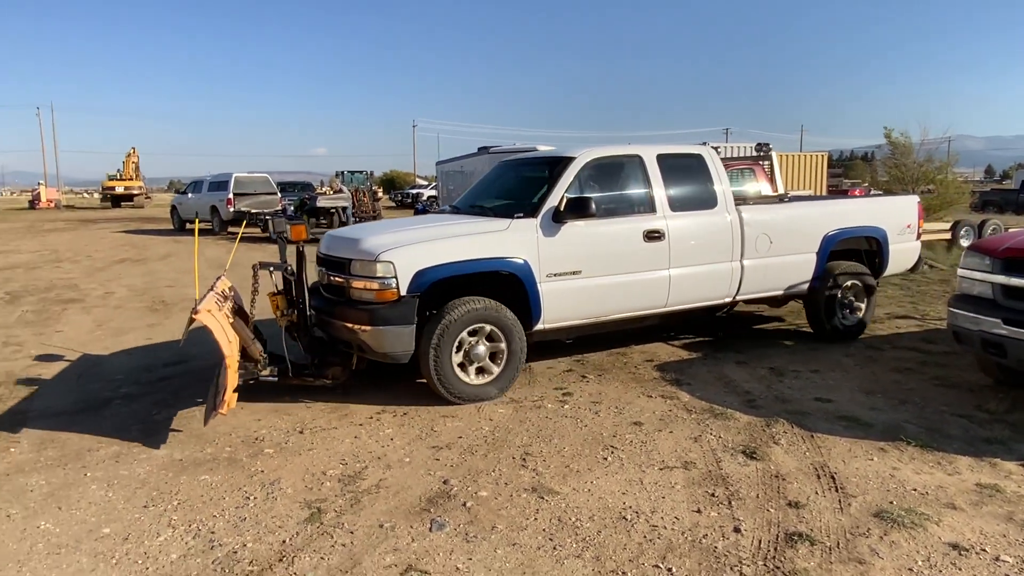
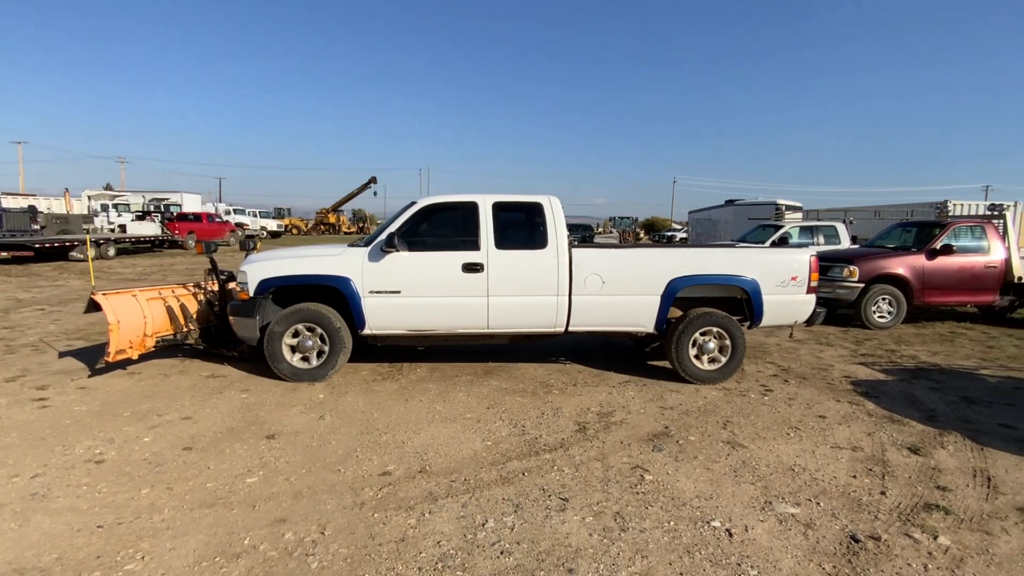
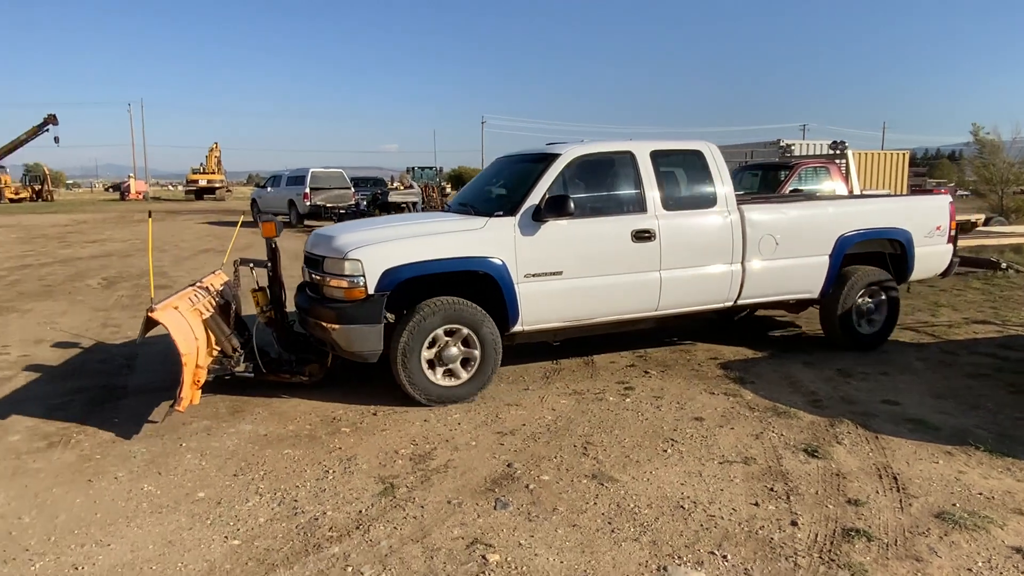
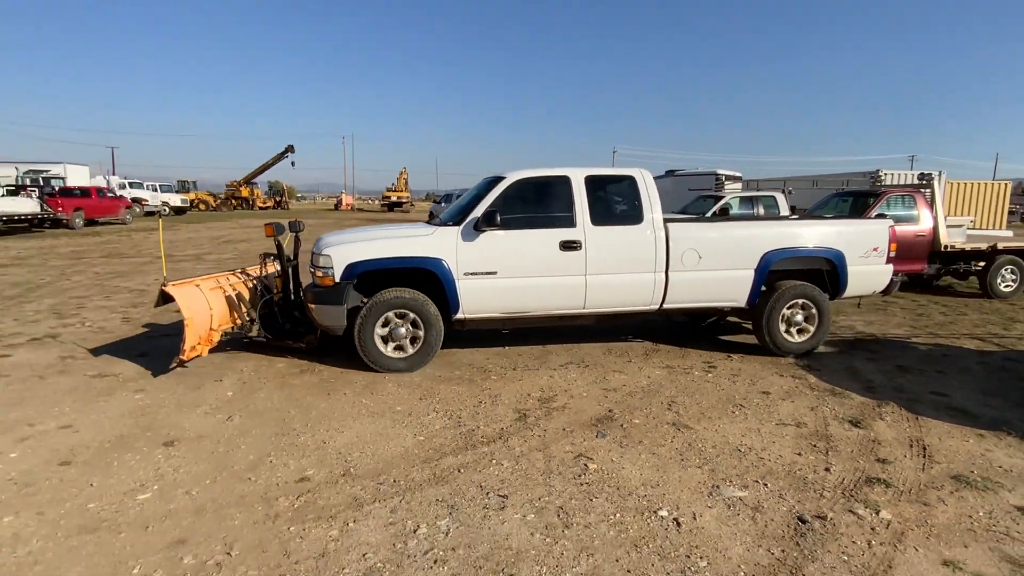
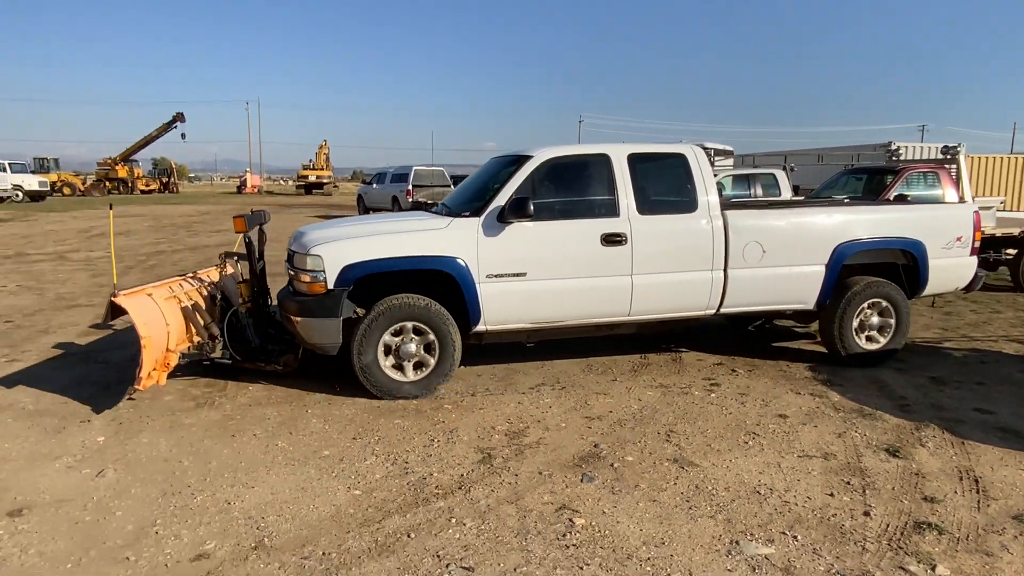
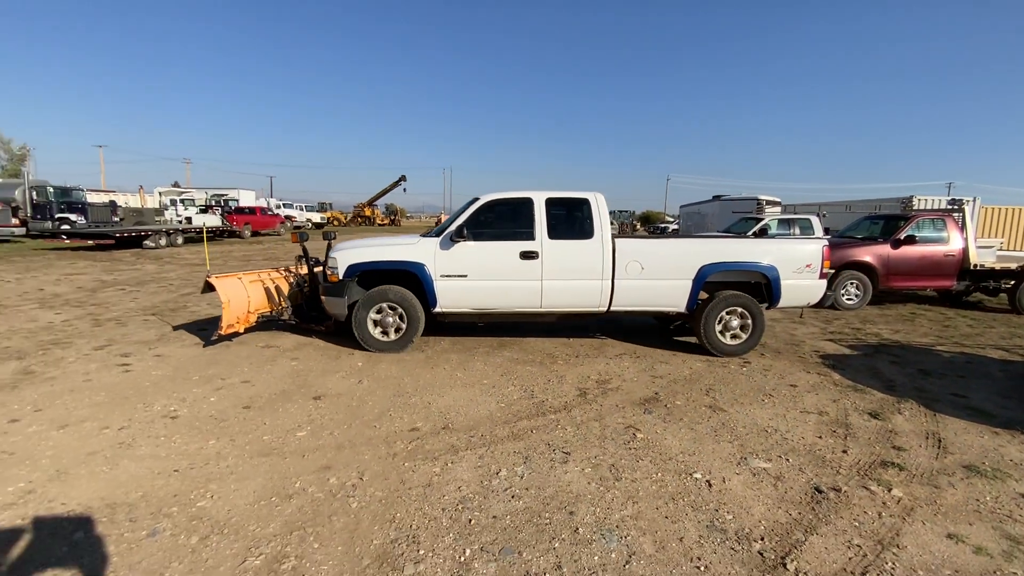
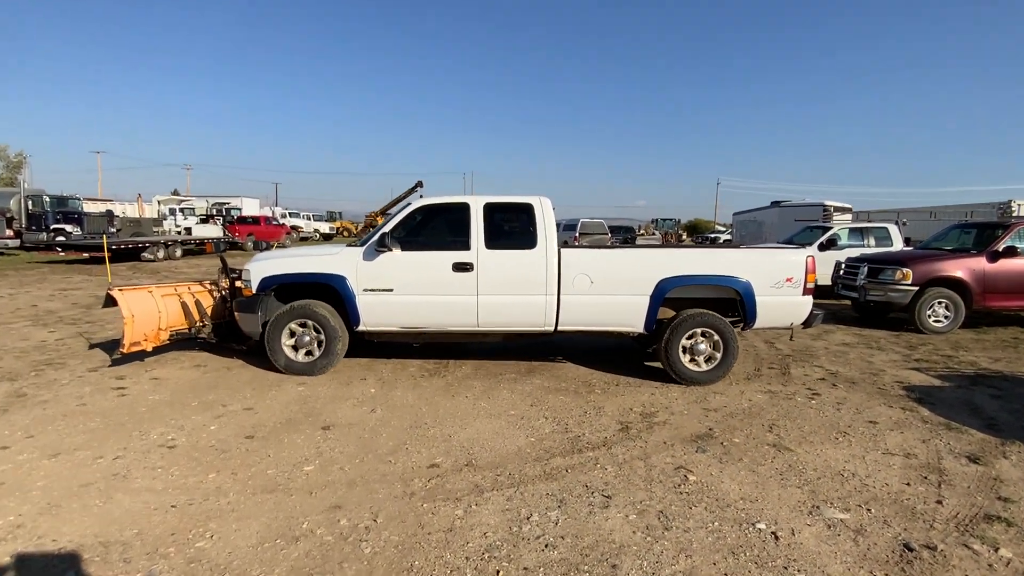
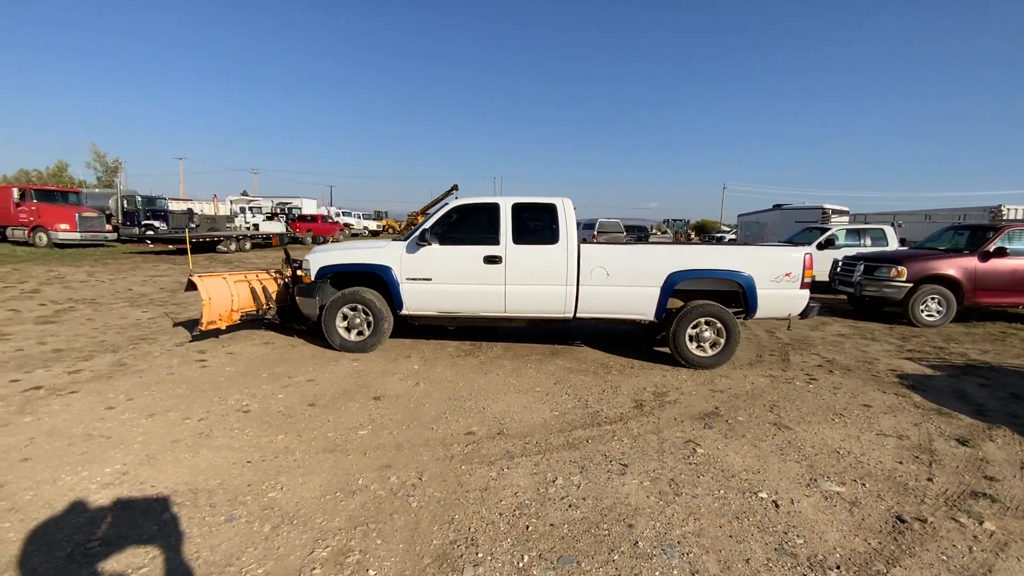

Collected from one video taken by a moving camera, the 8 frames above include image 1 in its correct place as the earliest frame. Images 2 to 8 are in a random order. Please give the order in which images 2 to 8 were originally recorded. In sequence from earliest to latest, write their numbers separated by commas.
3, 5, 4, 6, 8, 7, 2
